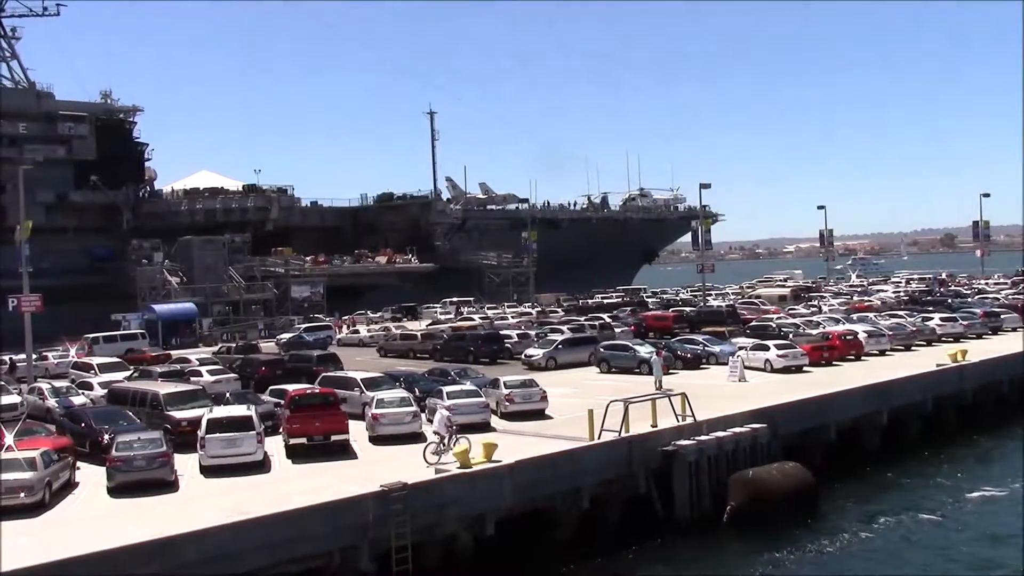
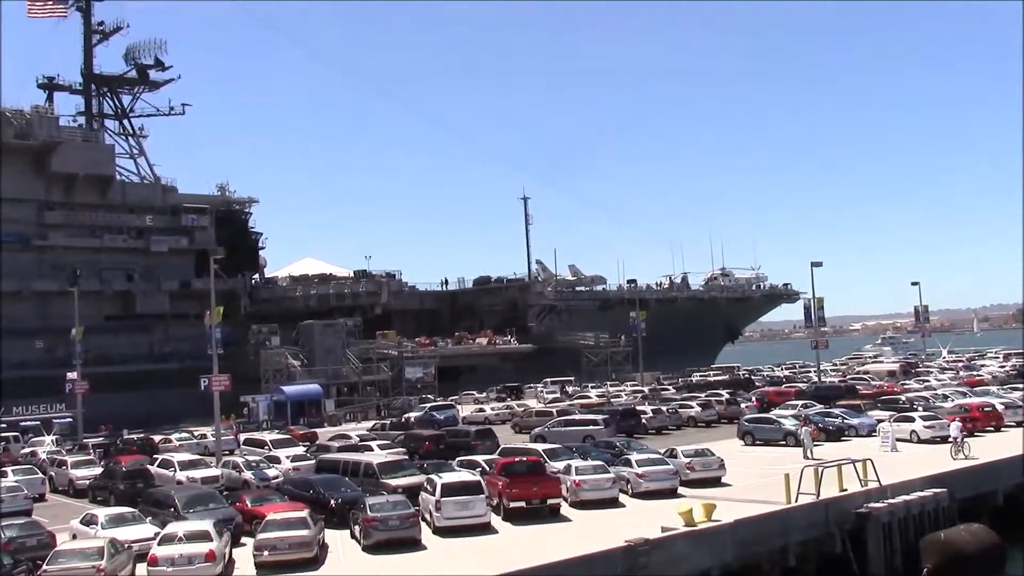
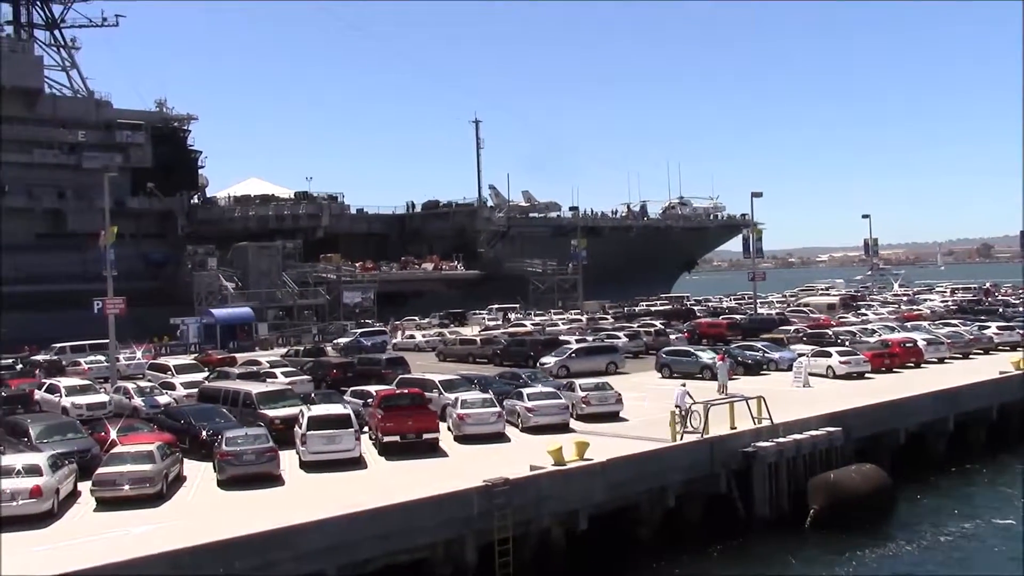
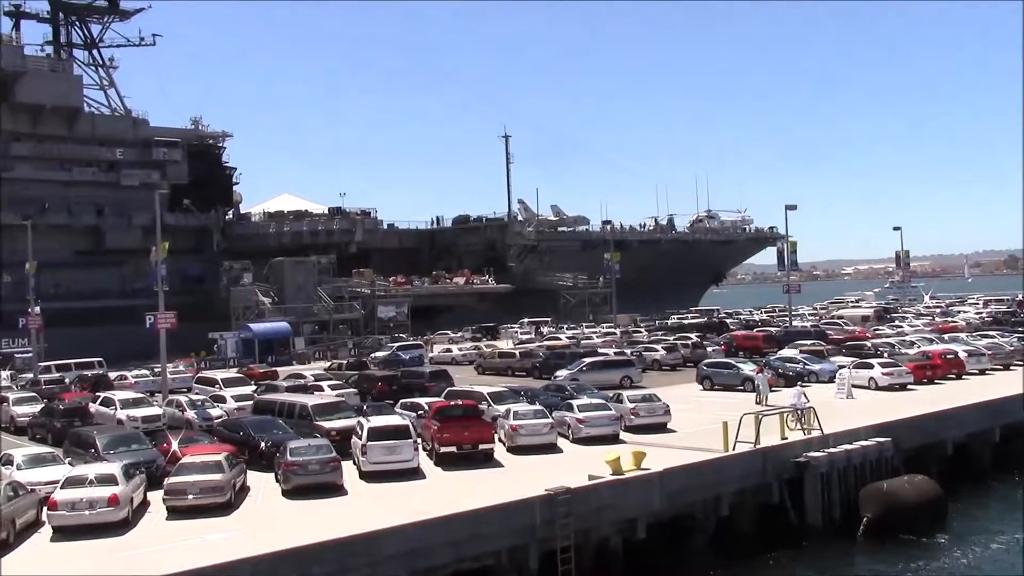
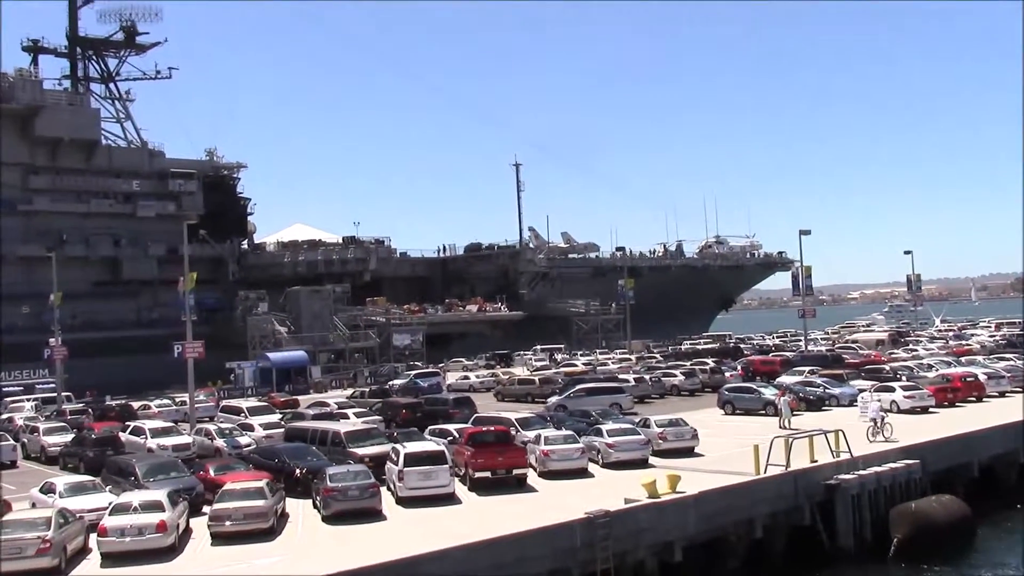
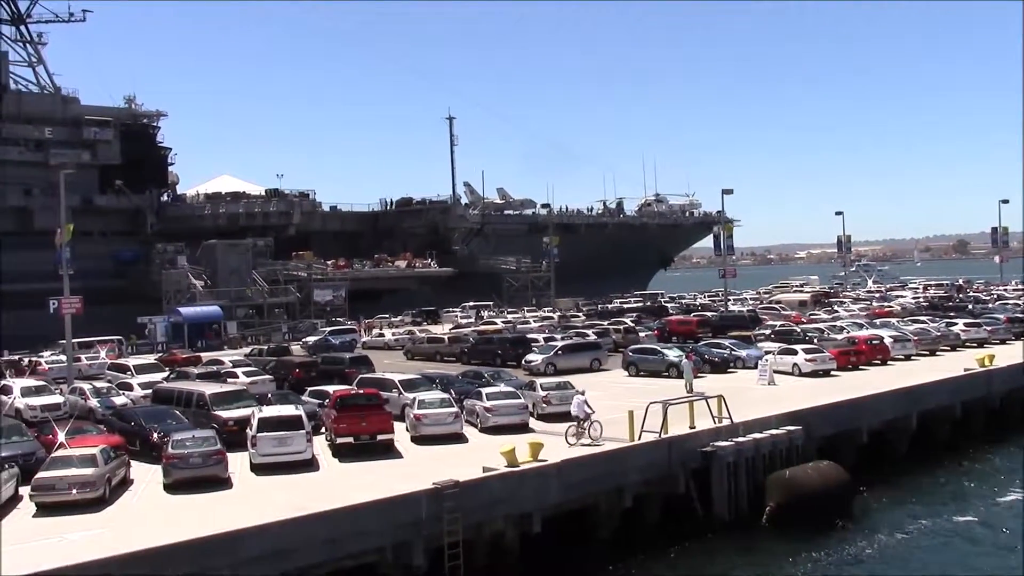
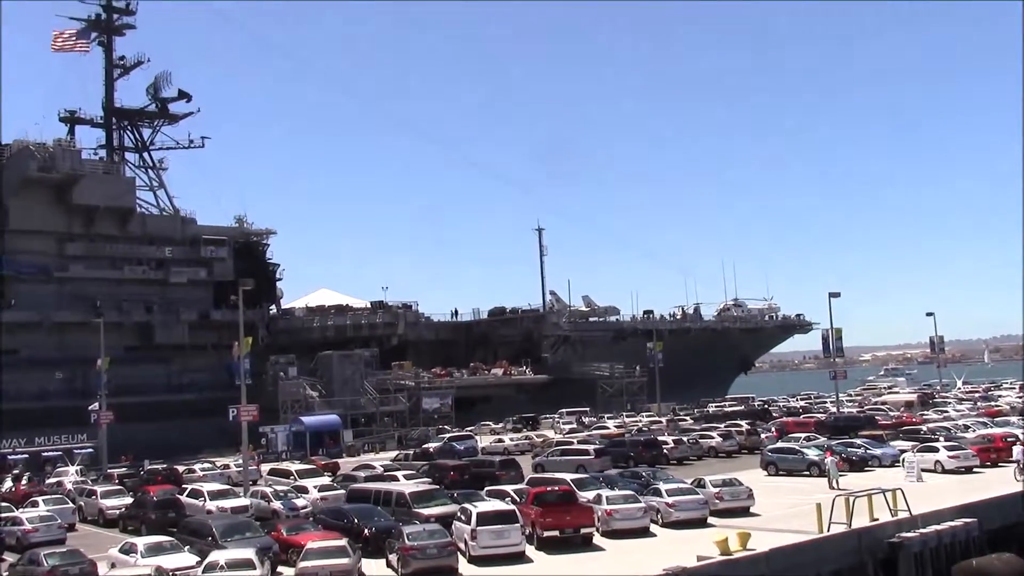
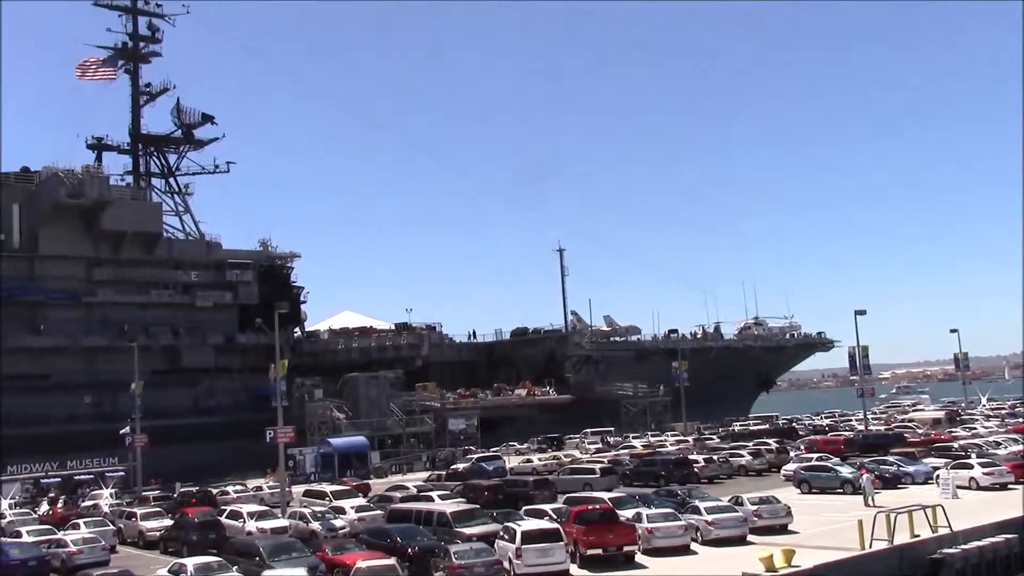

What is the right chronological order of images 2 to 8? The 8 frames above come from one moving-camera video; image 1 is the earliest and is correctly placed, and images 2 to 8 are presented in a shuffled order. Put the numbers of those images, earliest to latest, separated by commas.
6, 3, 4, 5, 2, 7, 8
